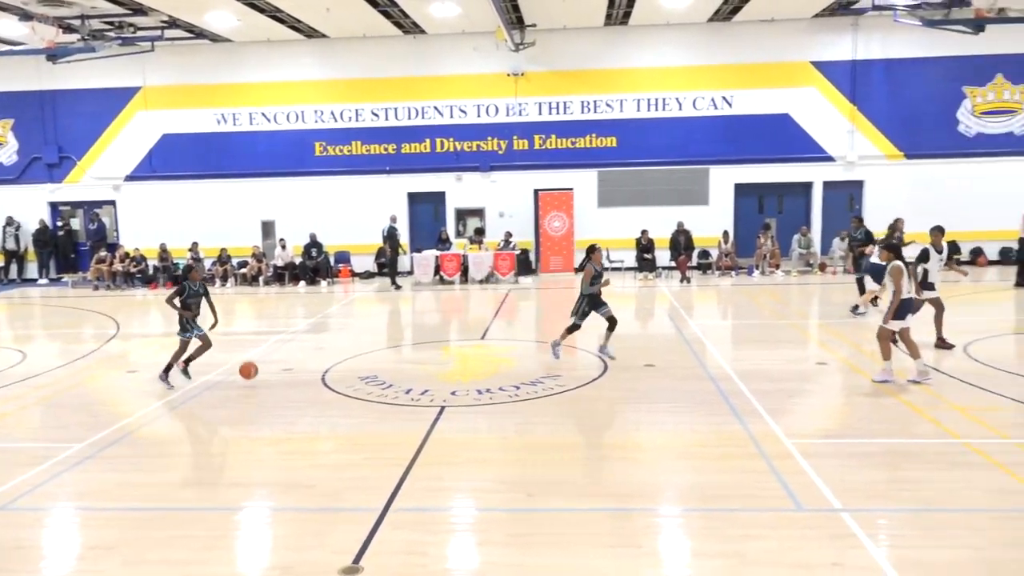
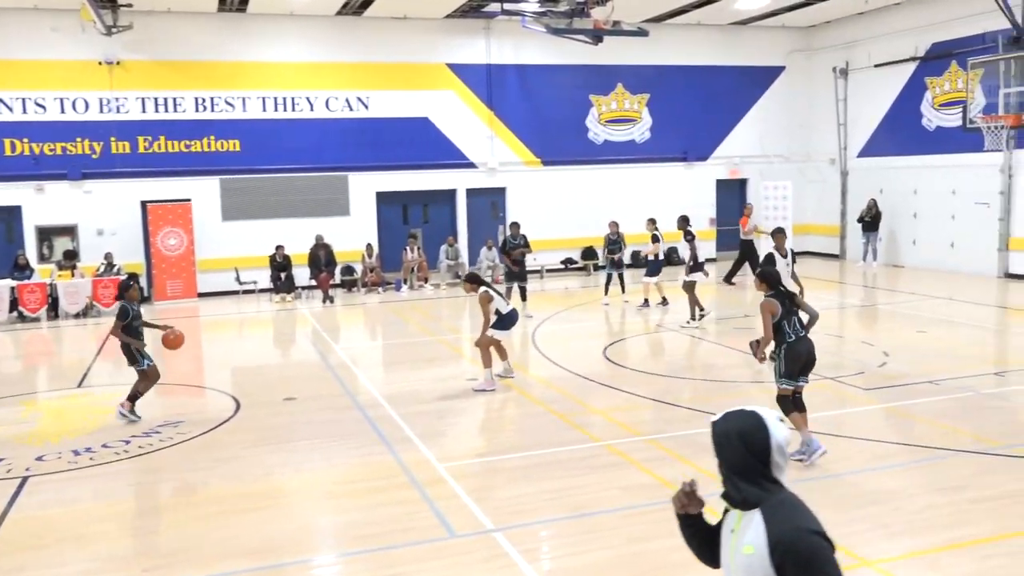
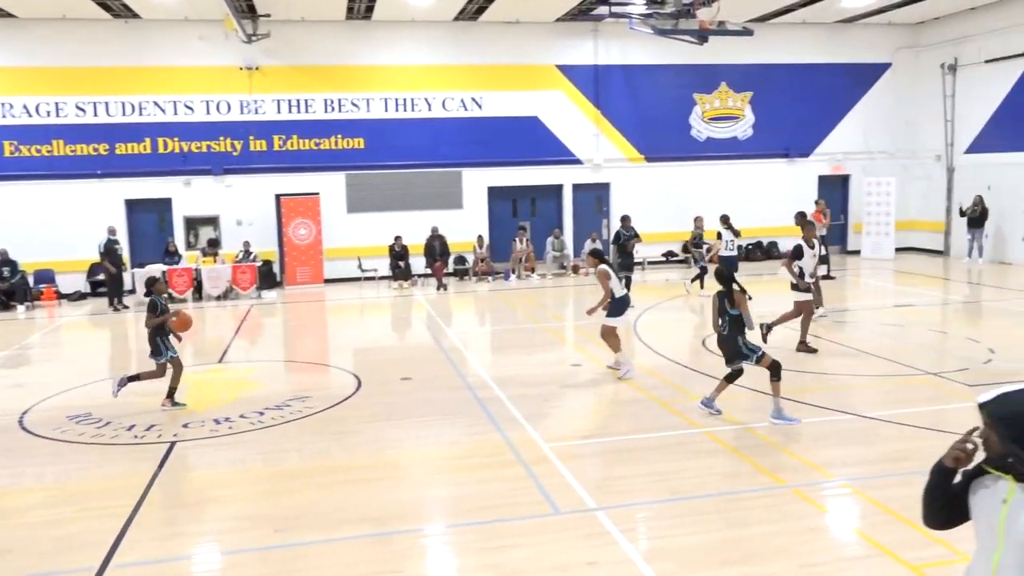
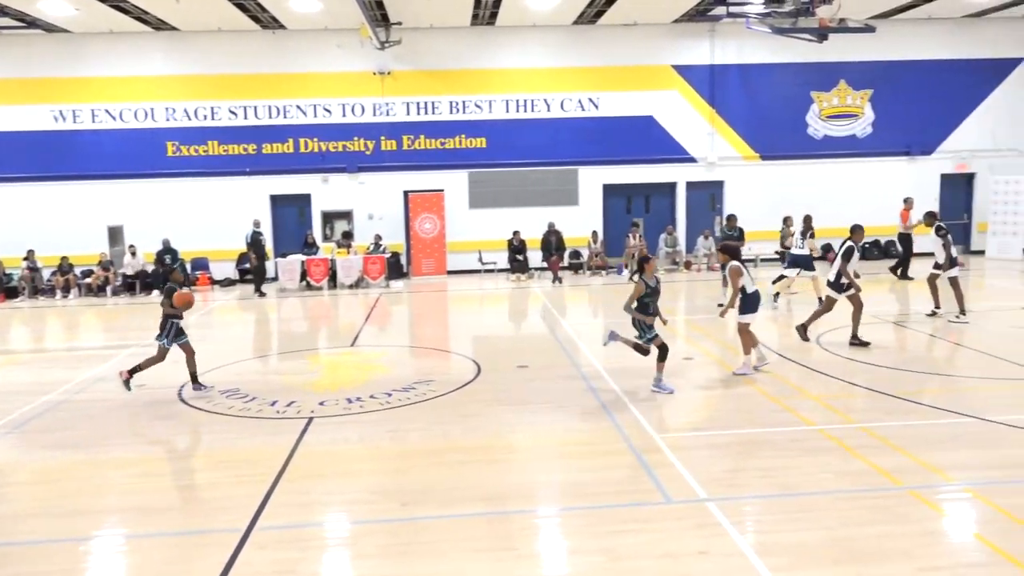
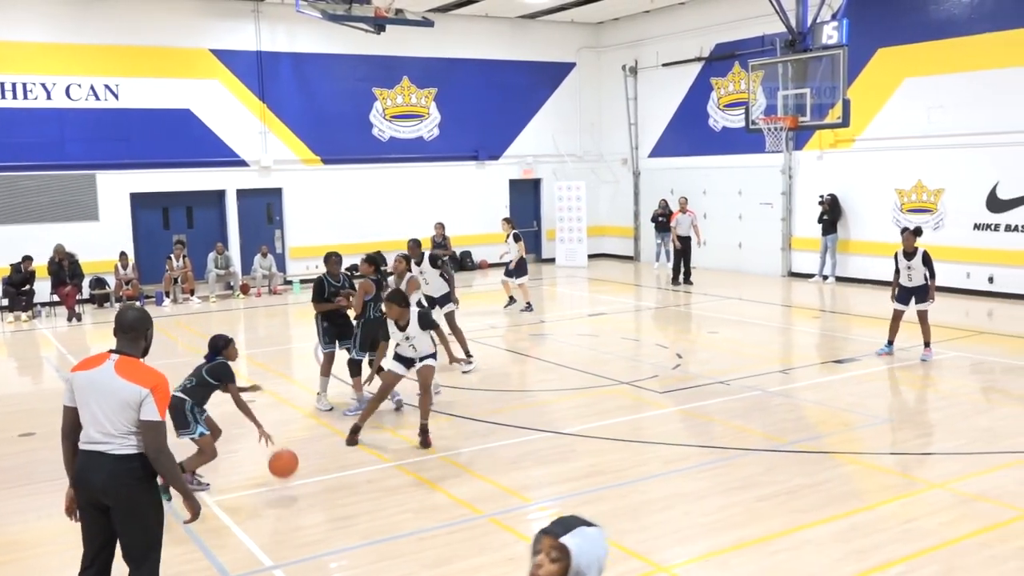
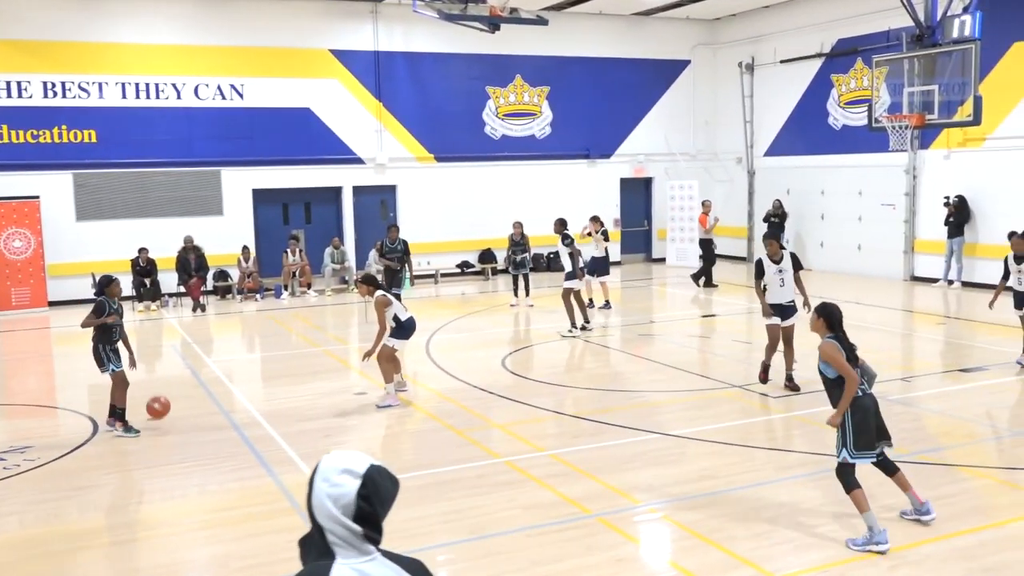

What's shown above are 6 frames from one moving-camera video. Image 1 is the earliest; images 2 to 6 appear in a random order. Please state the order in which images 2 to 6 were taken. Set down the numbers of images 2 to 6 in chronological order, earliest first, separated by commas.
4, 3, 2, 6, 5
